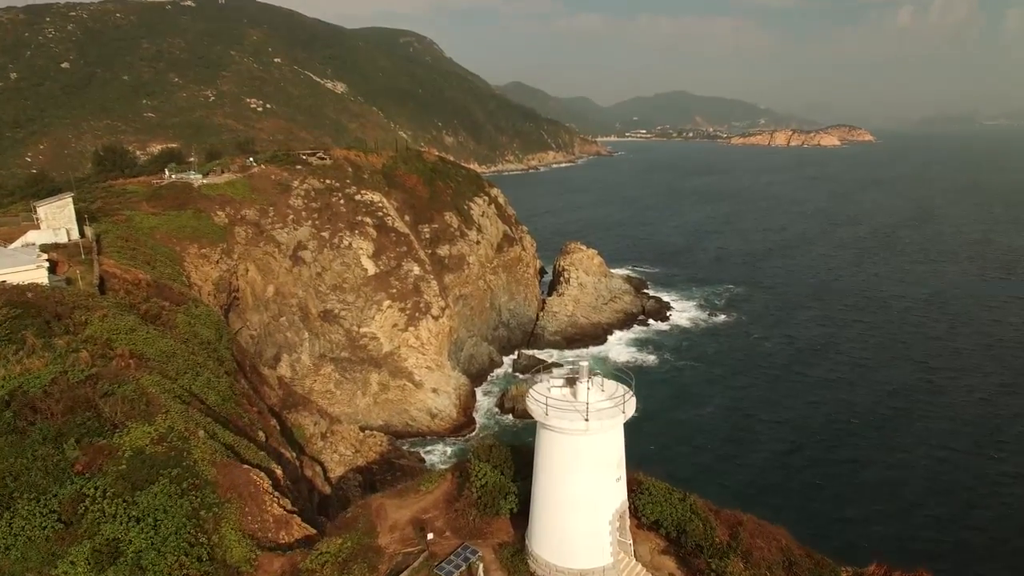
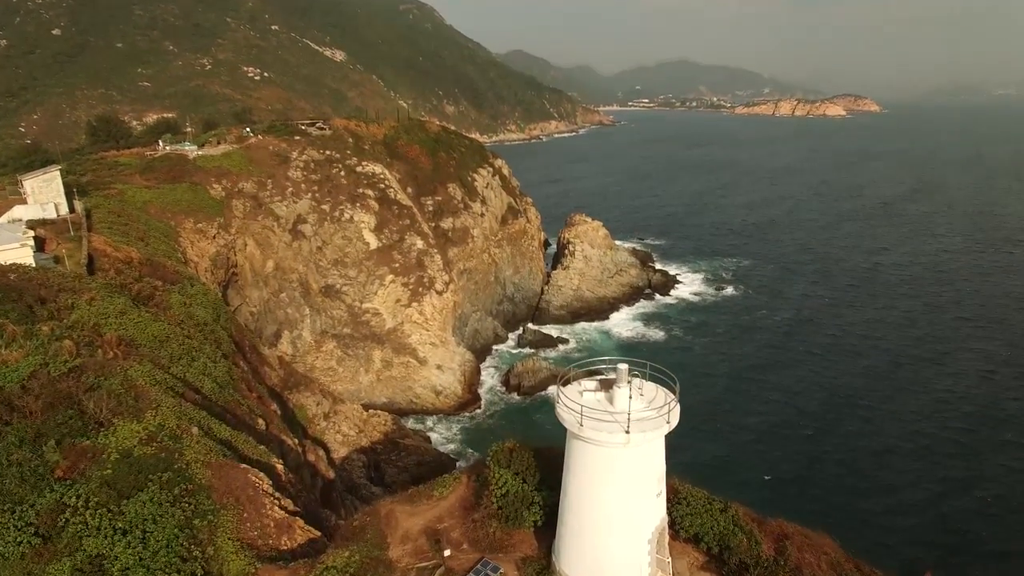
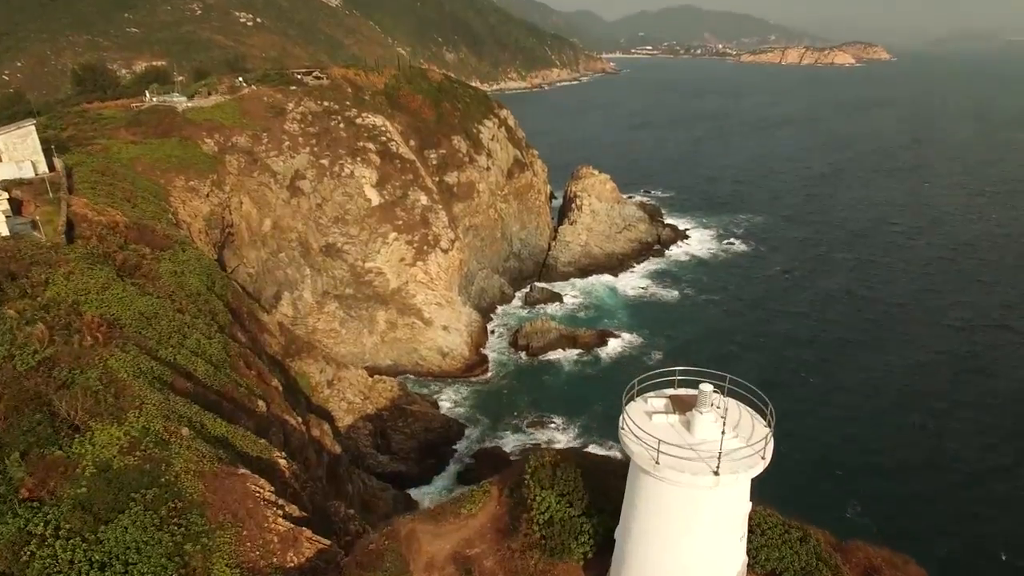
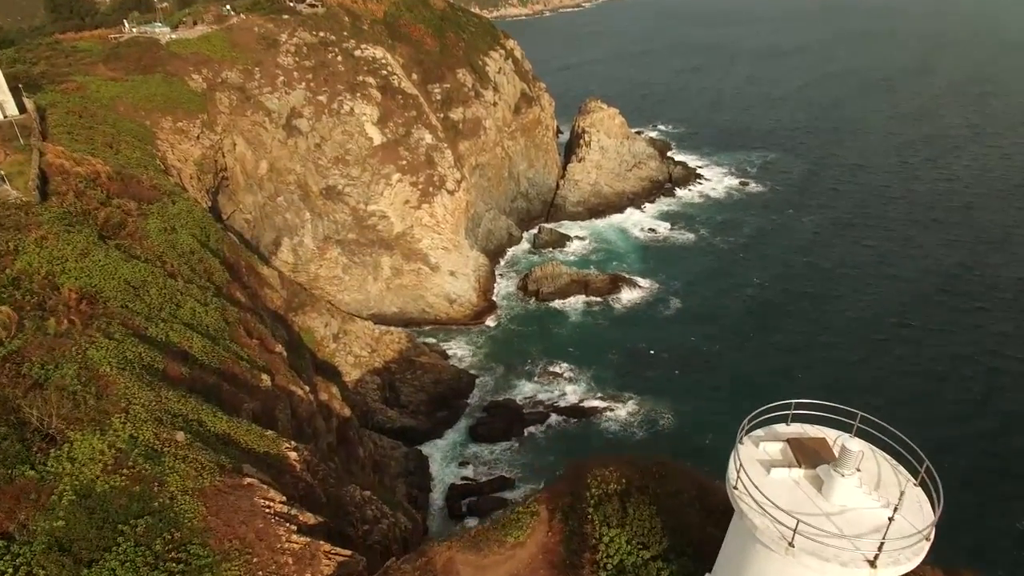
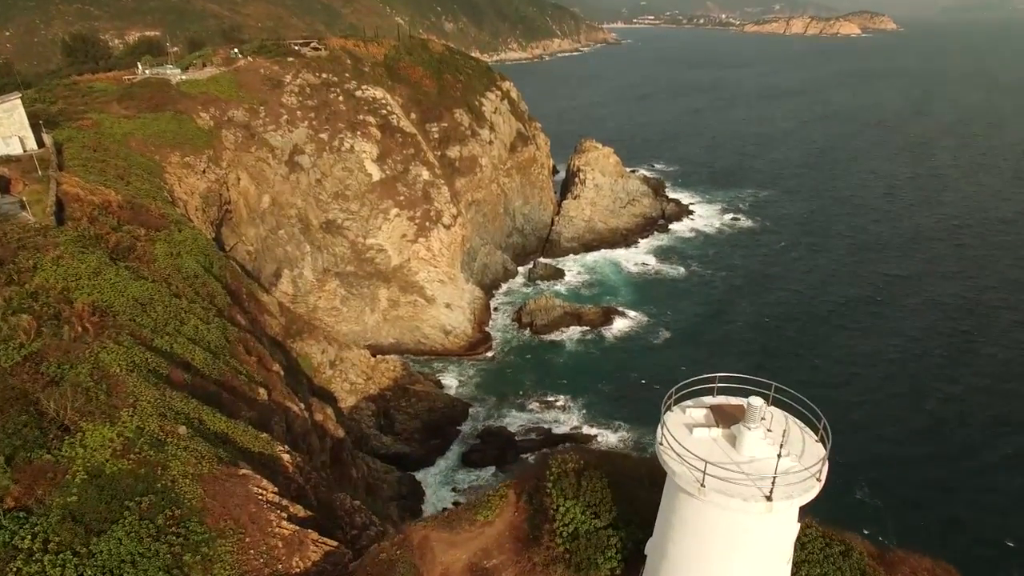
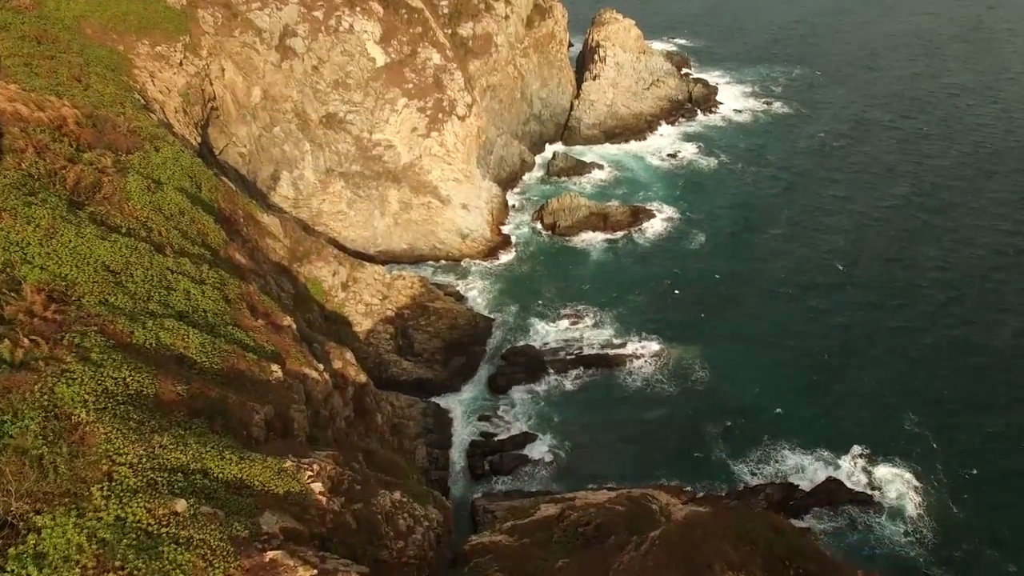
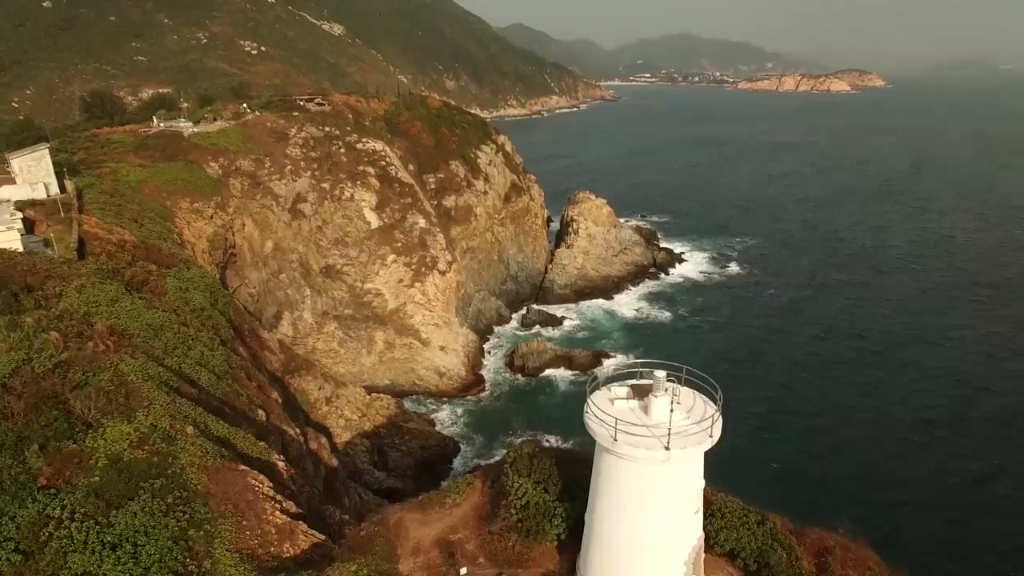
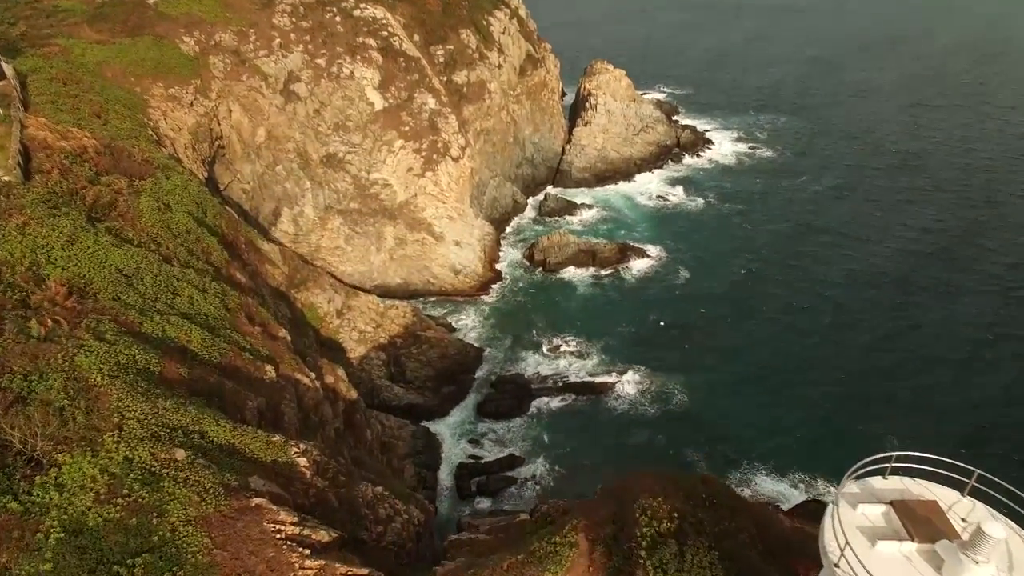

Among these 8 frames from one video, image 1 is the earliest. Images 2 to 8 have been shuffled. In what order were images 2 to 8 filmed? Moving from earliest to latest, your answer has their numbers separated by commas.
2, 7, 3, 5, 4, 8, 6
